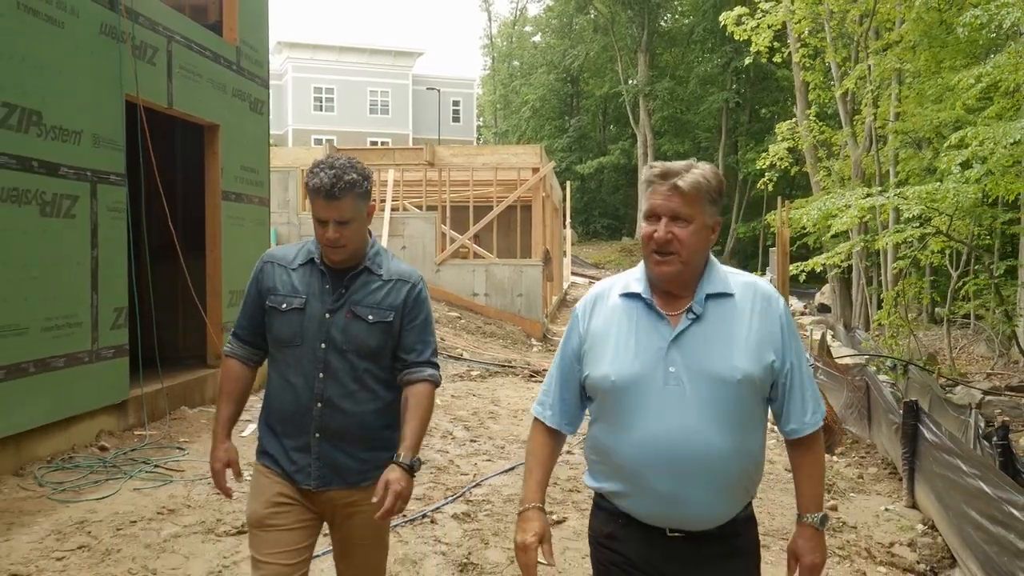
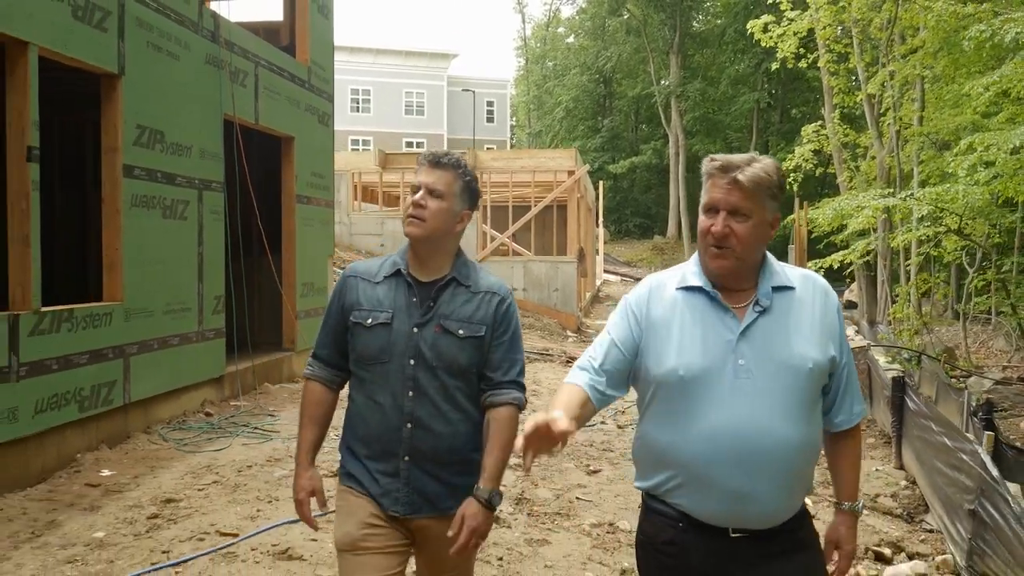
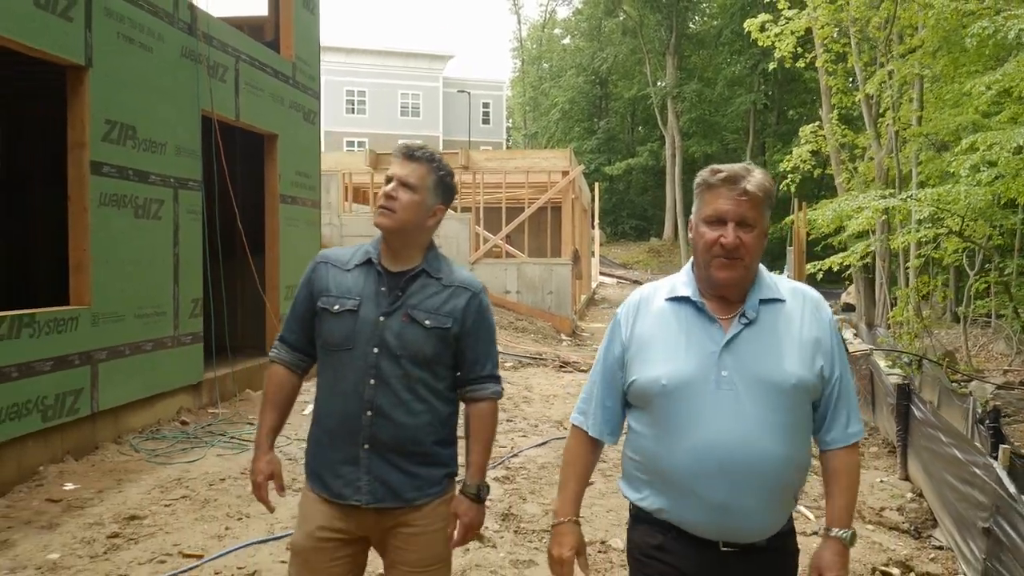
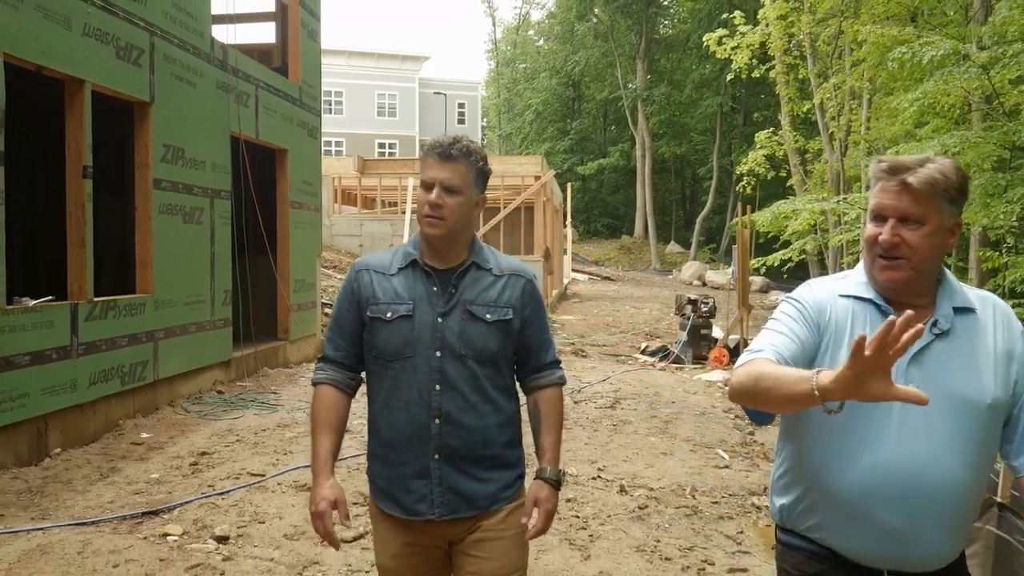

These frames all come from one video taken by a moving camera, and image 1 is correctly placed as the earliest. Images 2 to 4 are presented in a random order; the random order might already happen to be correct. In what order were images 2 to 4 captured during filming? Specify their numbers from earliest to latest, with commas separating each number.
3, 2, 4
